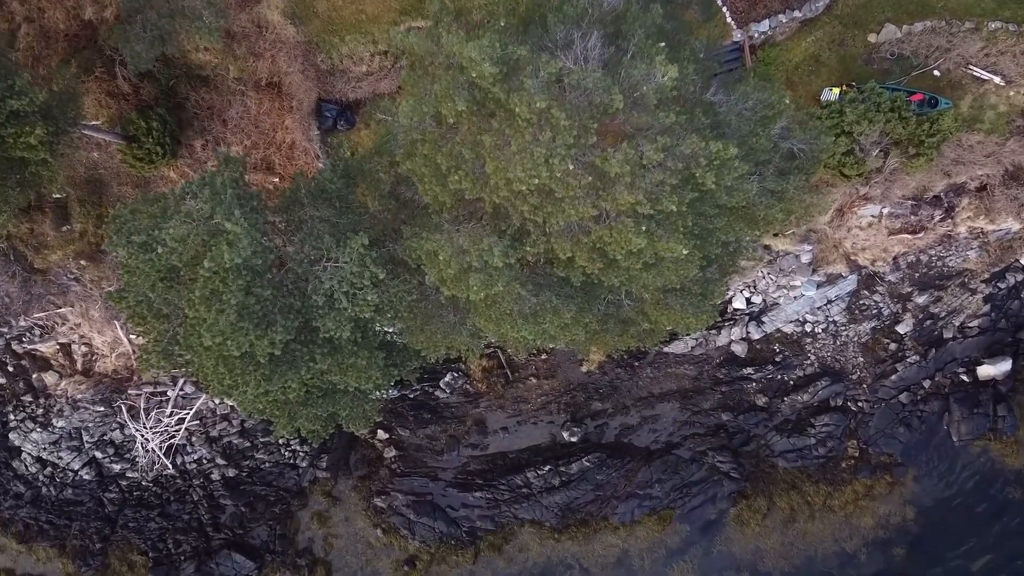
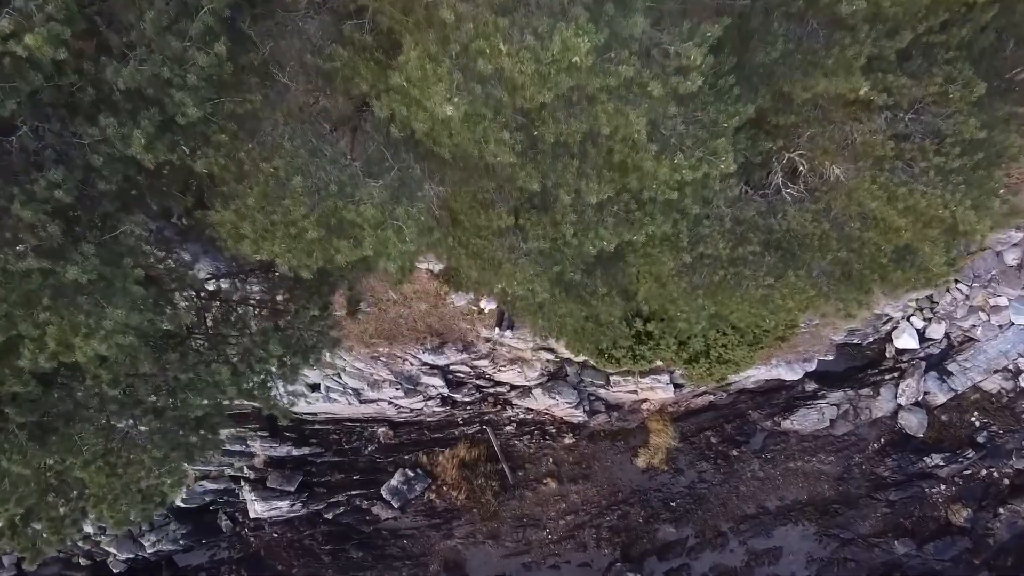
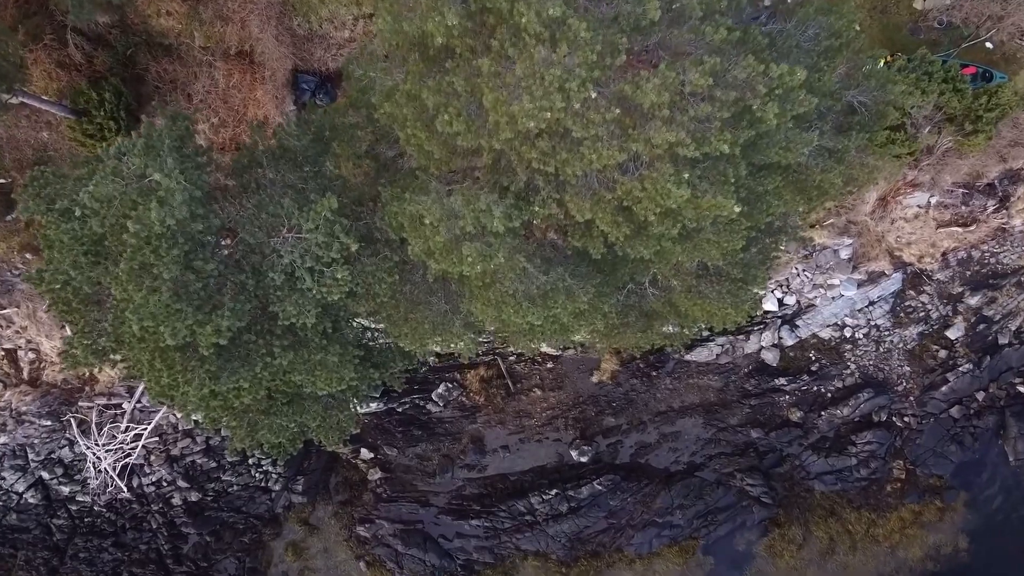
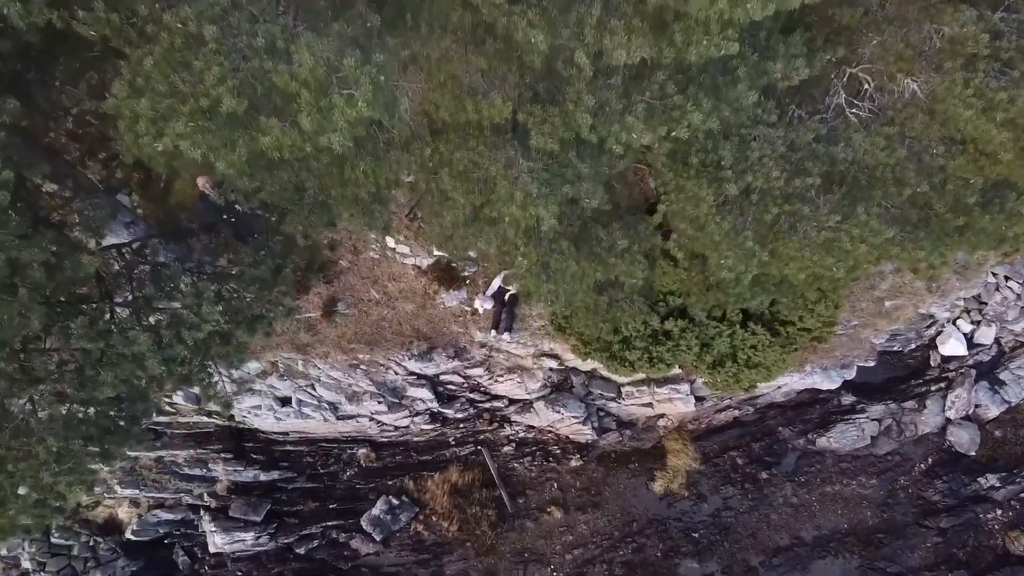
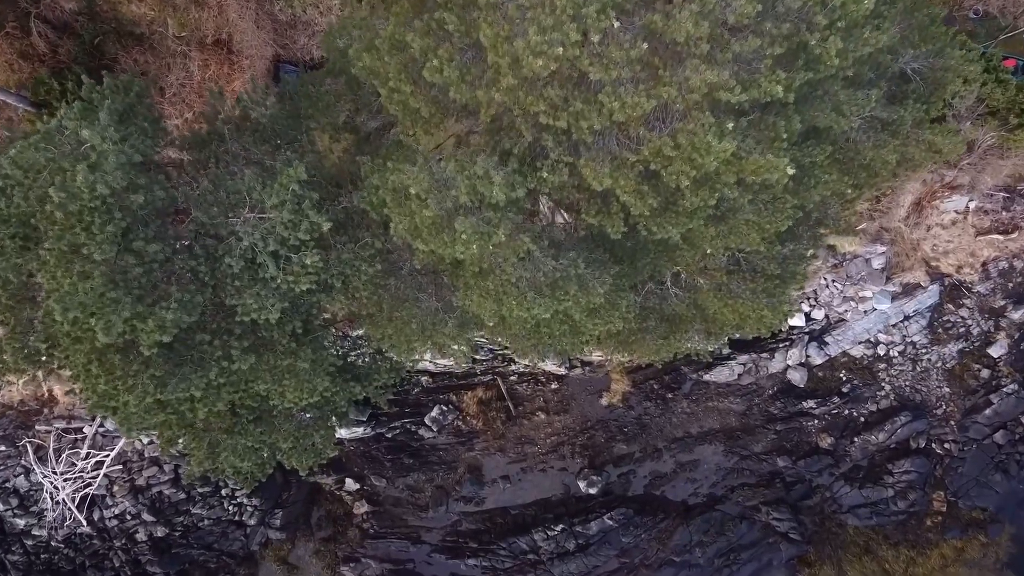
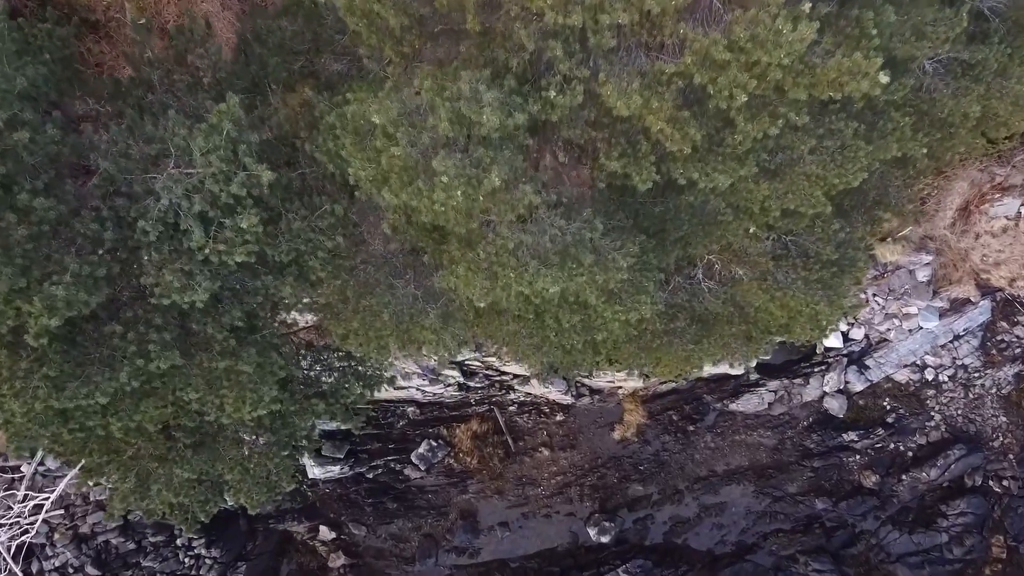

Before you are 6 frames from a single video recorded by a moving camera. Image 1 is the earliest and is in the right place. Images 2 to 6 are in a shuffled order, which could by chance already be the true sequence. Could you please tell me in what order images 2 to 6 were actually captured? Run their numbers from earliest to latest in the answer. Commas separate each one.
3, 5, 6, 2, 4
